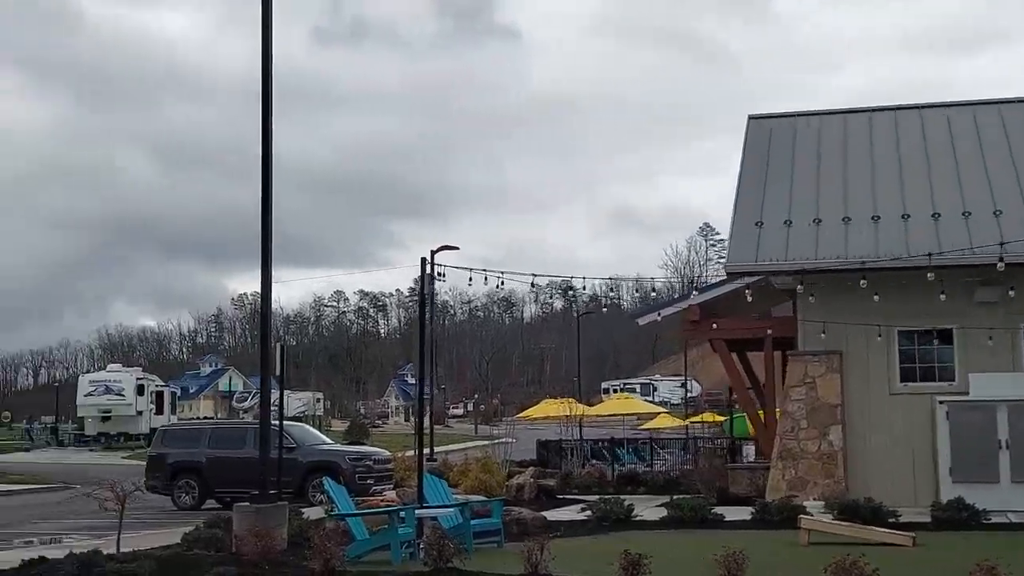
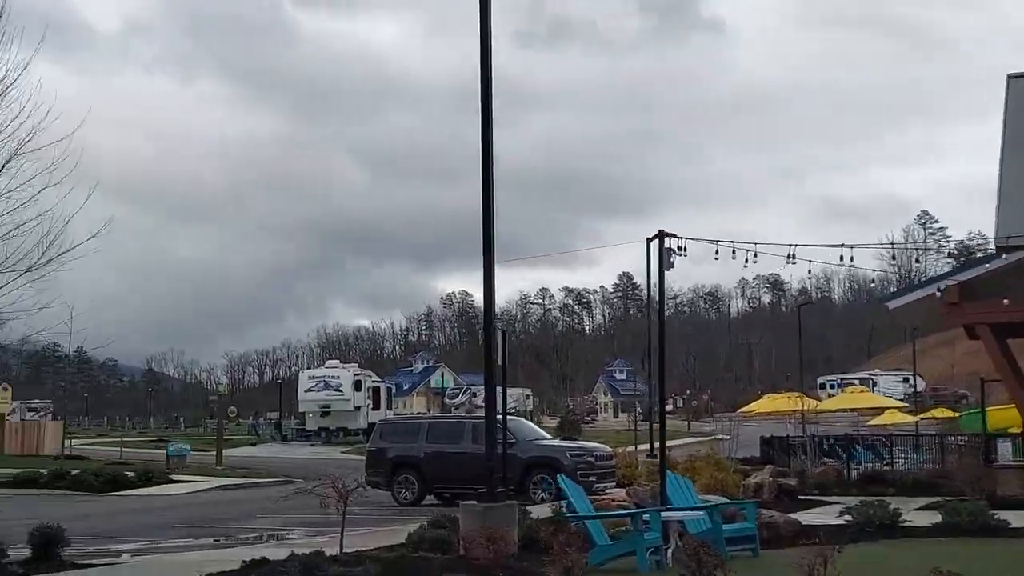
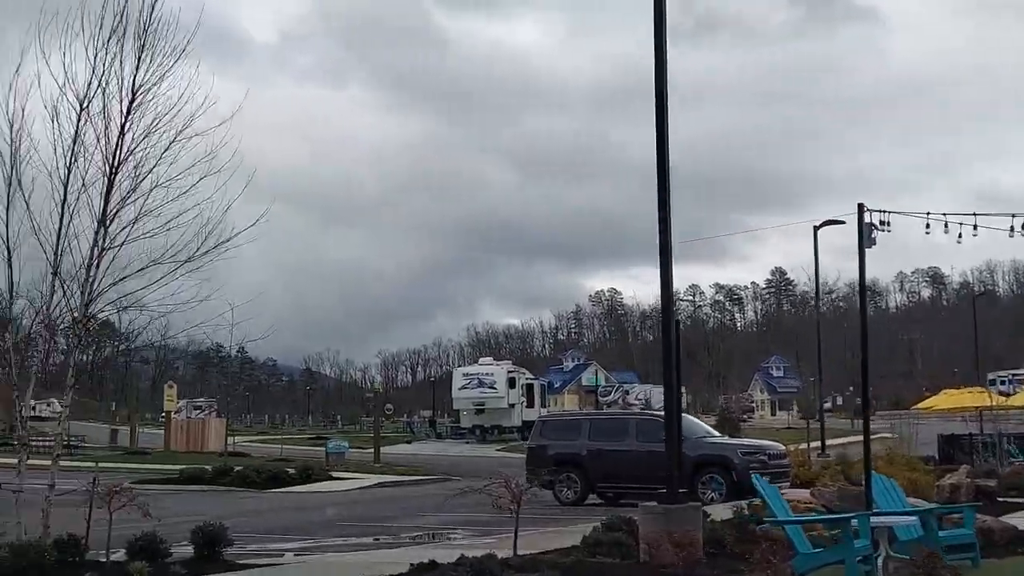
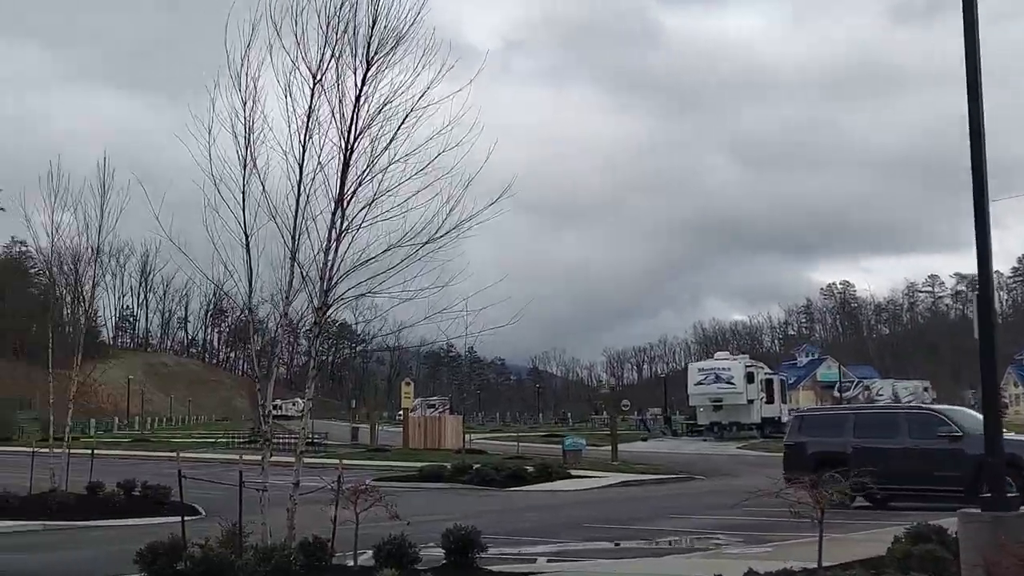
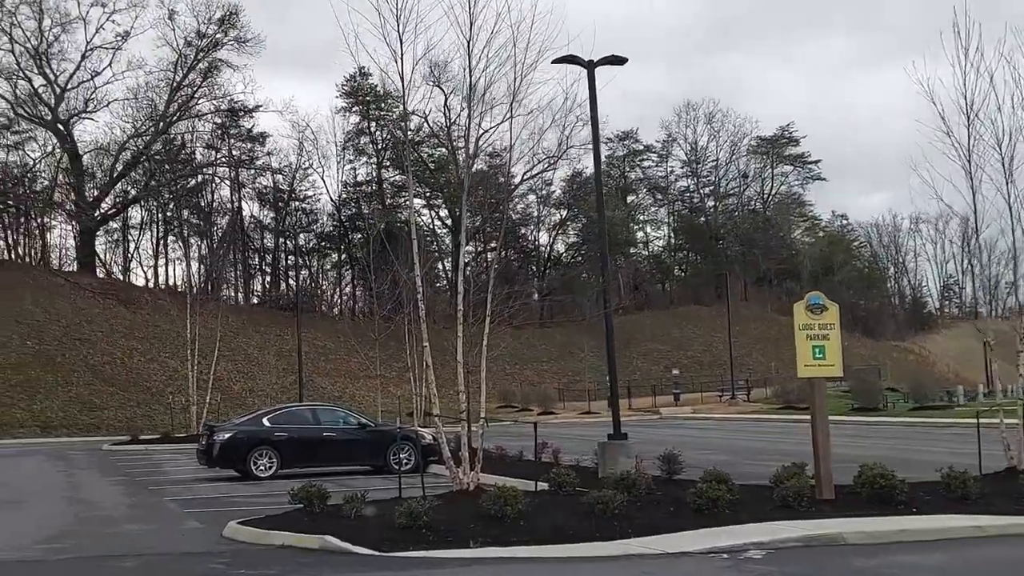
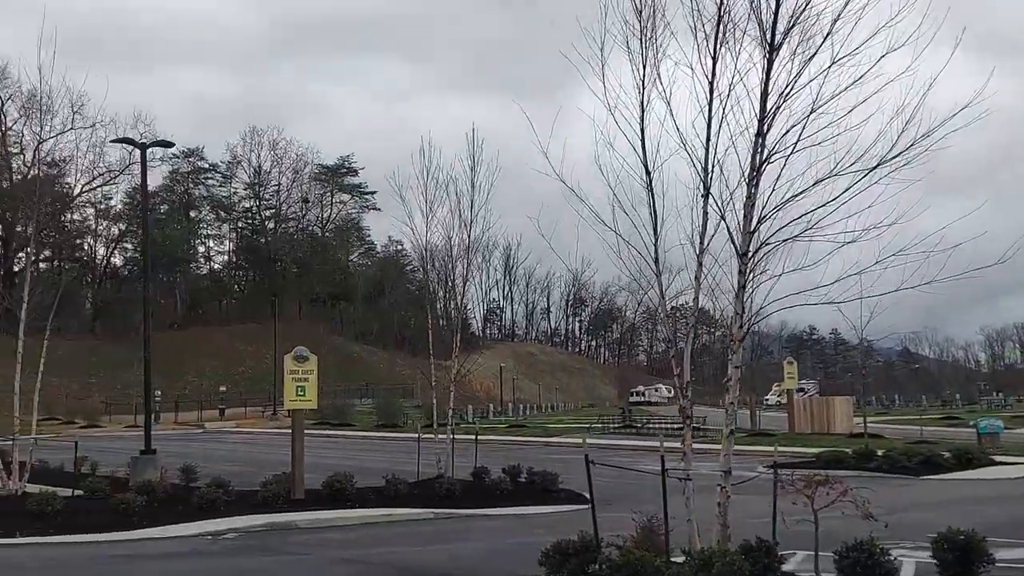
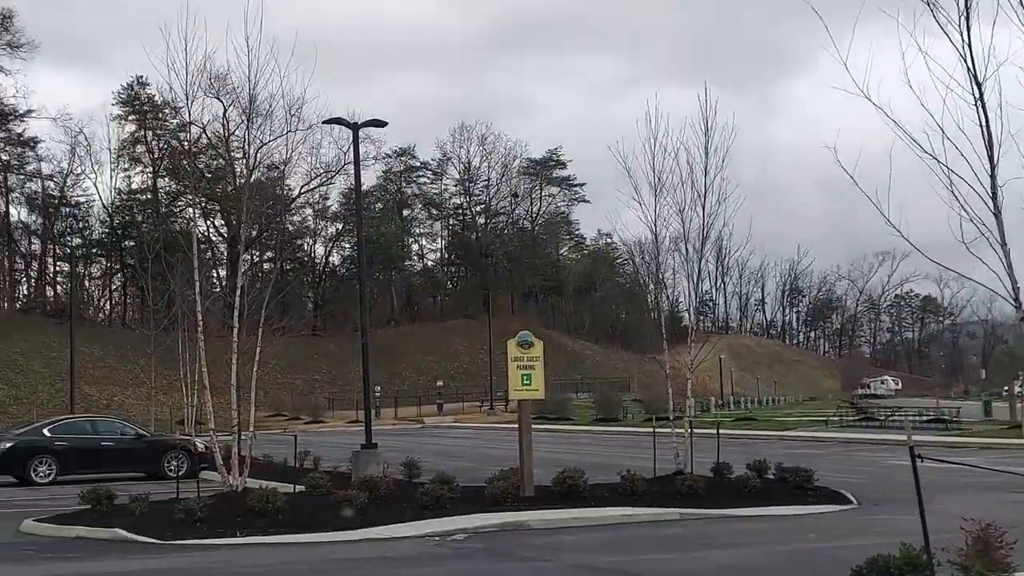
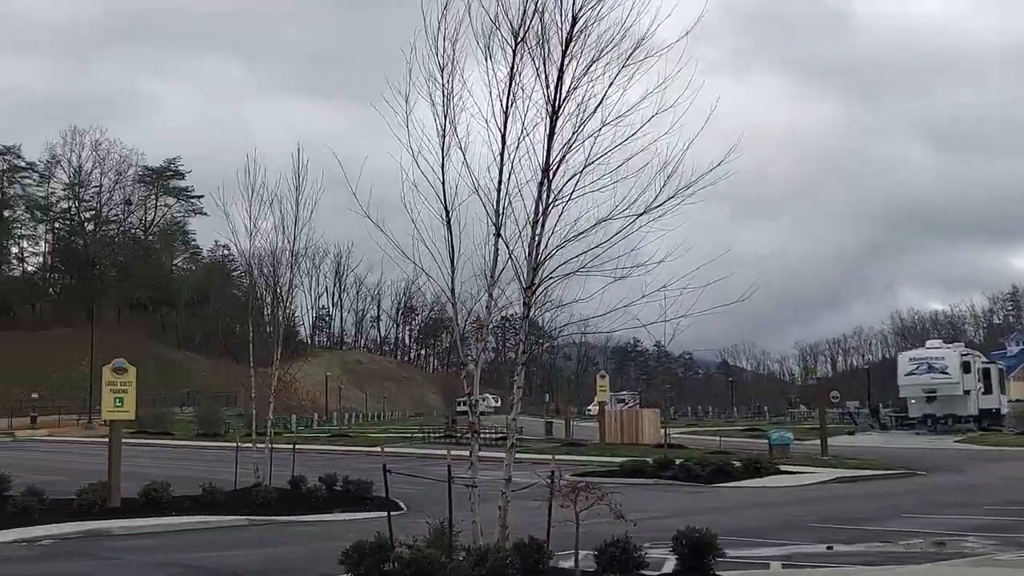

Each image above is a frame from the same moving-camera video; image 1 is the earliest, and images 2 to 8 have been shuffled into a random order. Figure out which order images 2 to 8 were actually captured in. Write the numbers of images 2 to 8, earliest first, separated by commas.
2, 3, 4, 8, 6, 7, 5
